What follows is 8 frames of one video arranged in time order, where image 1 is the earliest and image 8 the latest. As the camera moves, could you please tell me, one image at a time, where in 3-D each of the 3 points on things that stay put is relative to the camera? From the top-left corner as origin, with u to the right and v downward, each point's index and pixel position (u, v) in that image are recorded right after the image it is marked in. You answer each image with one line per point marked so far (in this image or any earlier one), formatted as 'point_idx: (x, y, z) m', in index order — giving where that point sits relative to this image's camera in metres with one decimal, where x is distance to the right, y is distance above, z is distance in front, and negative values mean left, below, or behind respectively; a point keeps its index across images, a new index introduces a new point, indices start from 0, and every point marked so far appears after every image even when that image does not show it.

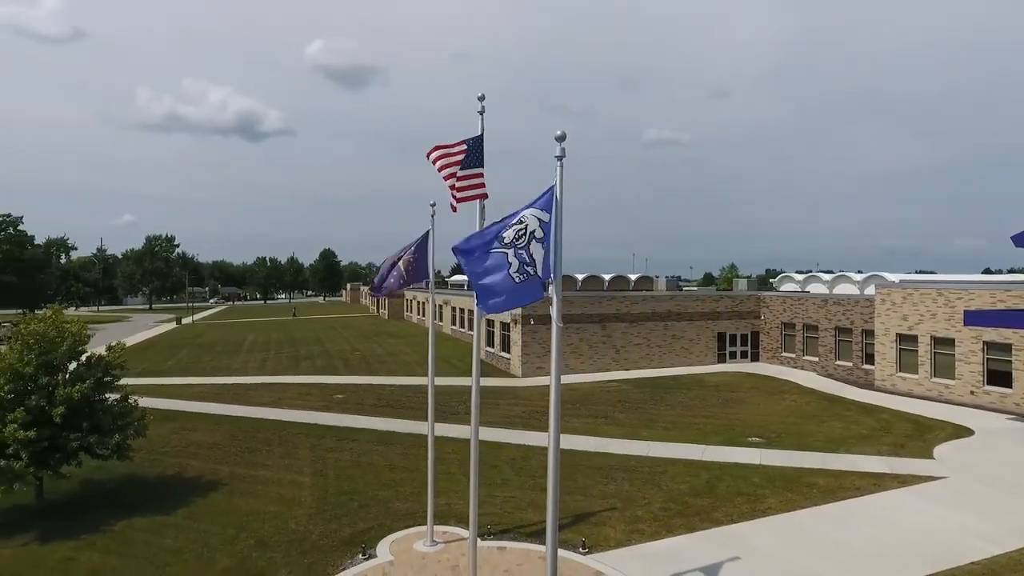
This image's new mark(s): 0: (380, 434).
0: (-3.9, -4.3, +18.7) m
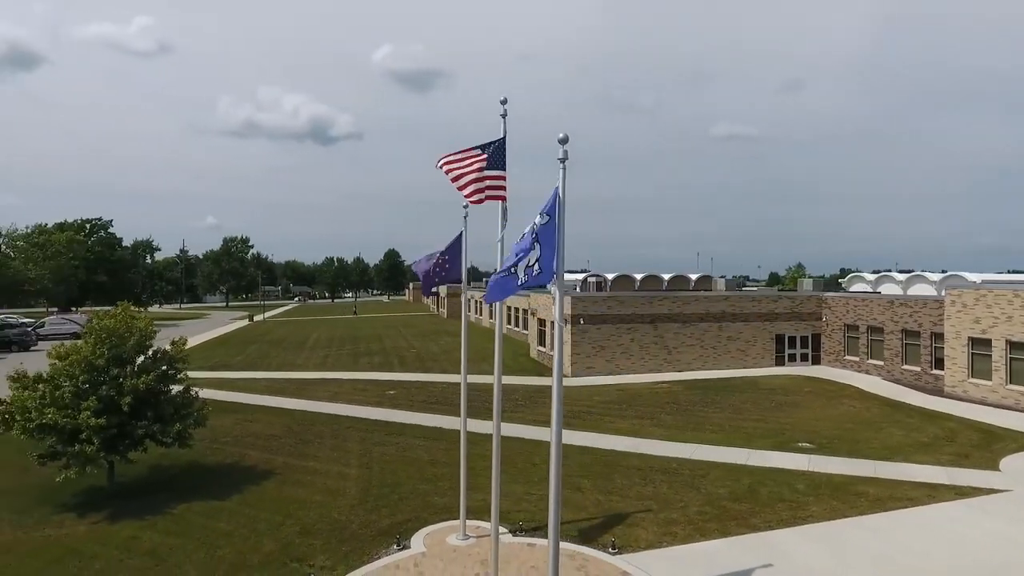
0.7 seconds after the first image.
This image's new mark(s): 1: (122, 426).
0: (-2.6, -4.3, +19.2) m
1: (-8.5, -3.0, +13.7) m
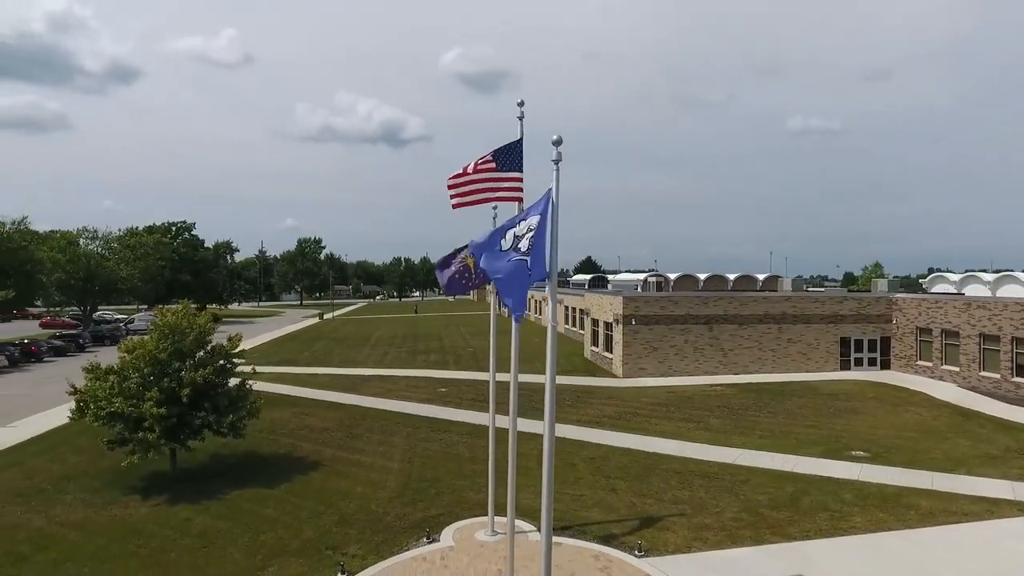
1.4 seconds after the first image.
0: (-1.3, -4.3, +19.5) m
1: (-7.7, -3.0, +14.7) m
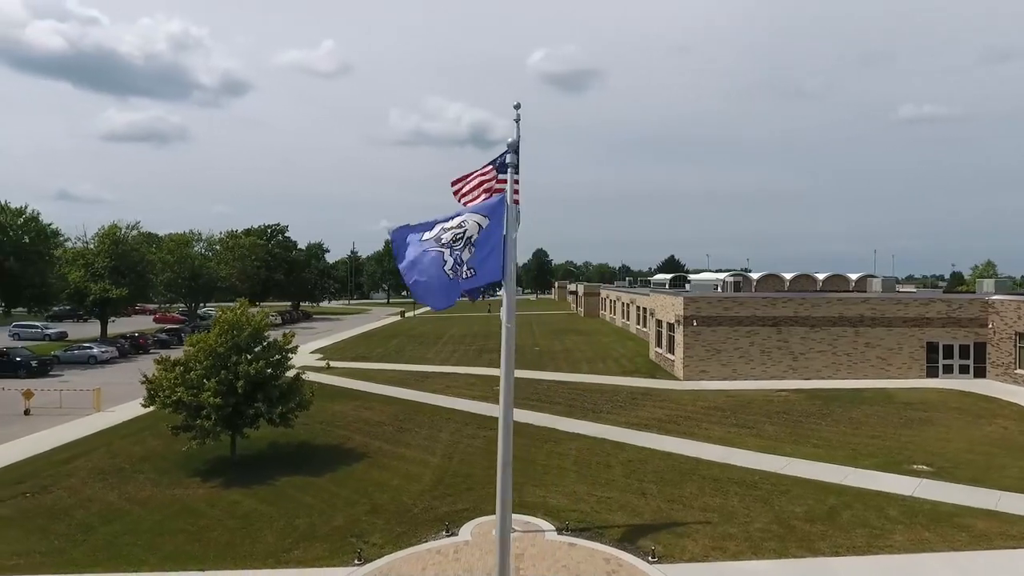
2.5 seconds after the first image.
0: (+0.1, -4.2, +19.7) m
1: (-6.9, -3.0, +15.9) m
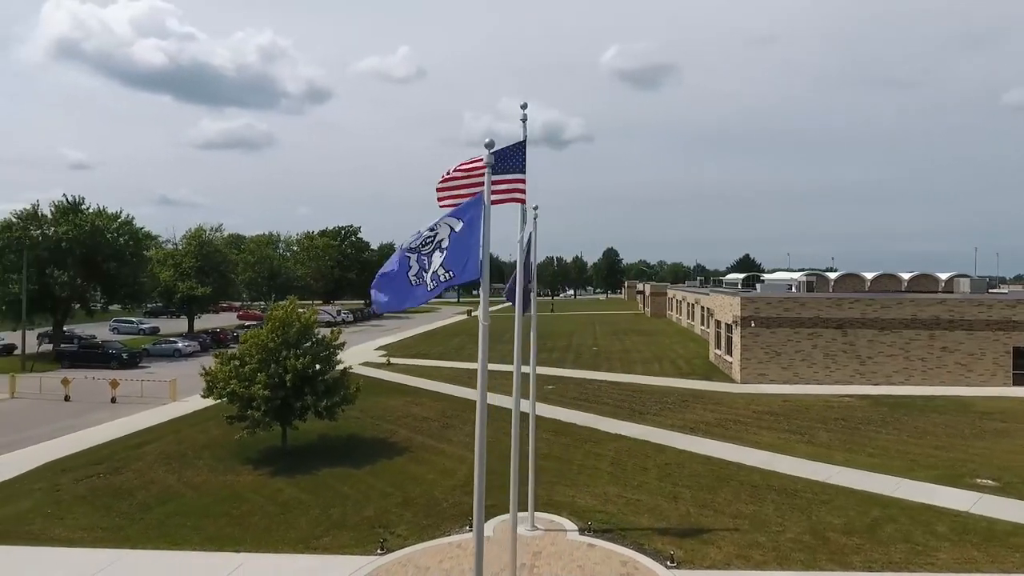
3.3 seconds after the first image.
0: (+1.4, -4.2, +19.7) m
1: (-5.9, -2.9, +16.7) m
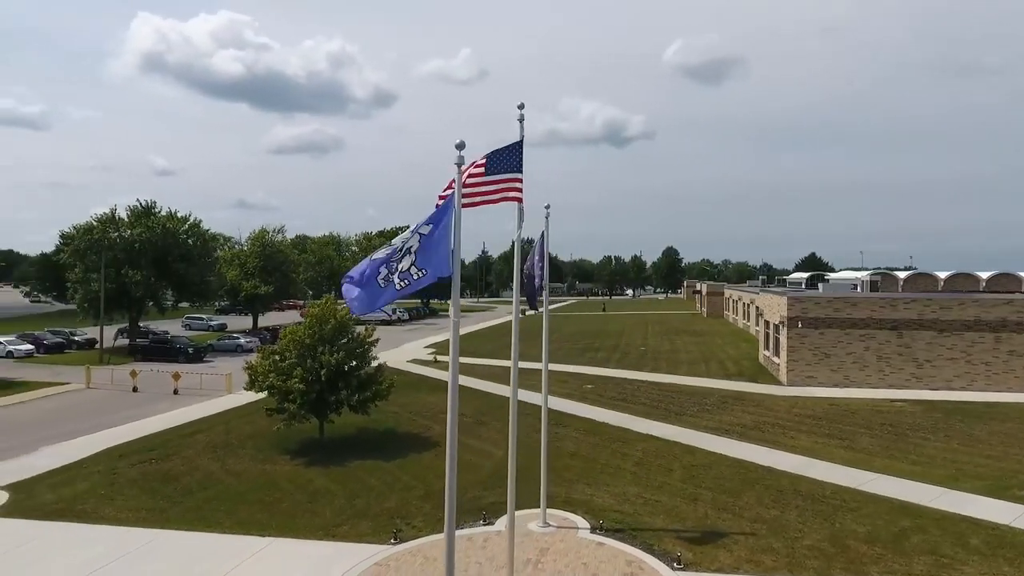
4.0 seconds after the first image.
0: (+2.4, -4.2, +19.6) m
1: (-5.2, -2.9, +17.3) m
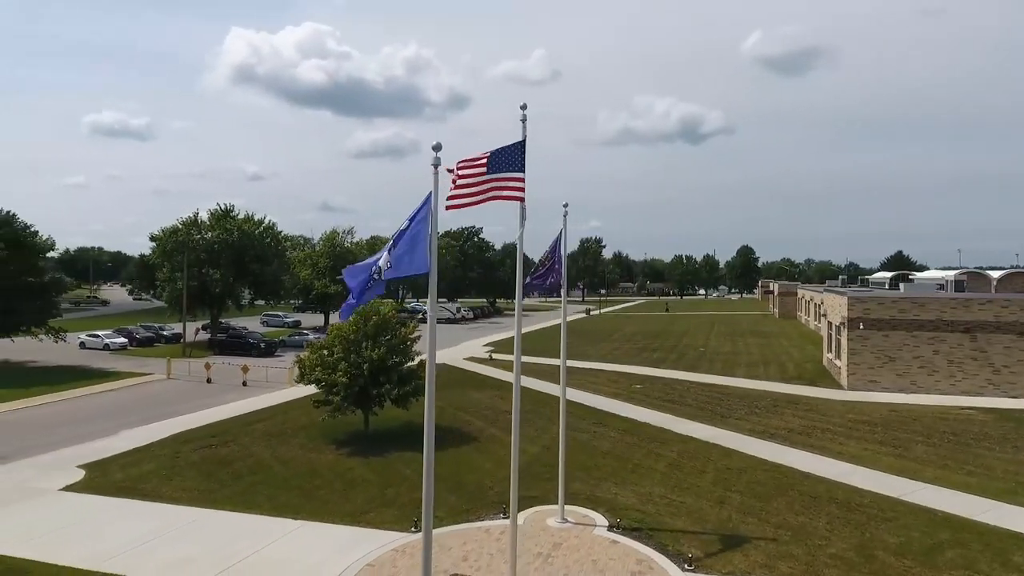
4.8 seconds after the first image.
0: (+3.6, -4.1, +19.5) m
1: (-4.2, -2.8, +18.1) m
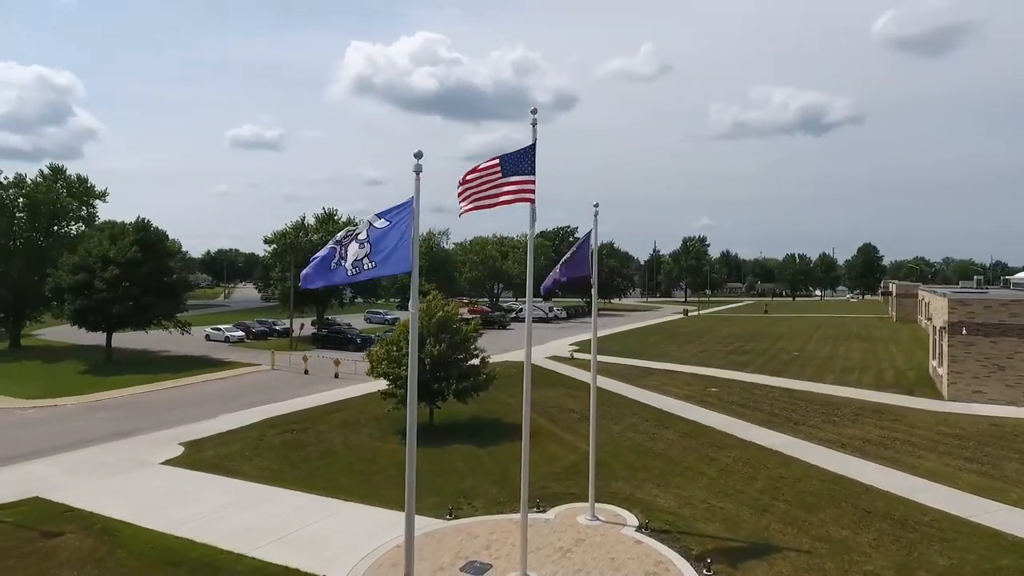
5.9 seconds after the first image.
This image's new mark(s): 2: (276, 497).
0: (+5.4, -4.1, +19.0) m
1: (-2.5, -2.8, +19.0) m
2: (-5.2, -4.6, +14.1) m
